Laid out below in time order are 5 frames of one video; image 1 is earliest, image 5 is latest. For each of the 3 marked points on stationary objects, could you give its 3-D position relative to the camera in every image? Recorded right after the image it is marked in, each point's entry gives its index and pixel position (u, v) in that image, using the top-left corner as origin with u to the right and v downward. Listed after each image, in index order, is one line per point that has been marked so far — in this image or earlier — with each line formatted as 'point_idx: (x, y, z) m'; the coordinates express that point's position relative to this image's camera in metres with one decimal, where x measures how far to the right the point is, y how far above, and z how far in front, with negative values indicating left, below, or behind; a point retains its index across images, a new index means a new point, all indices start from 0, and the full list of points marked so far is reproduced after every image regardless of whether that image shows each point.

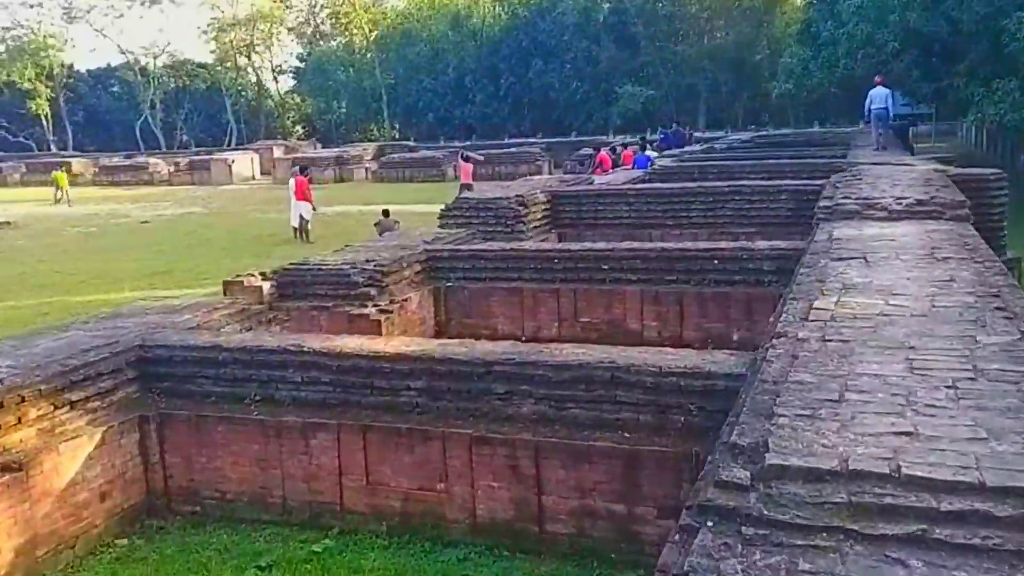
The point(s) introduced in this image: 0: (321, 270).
0: (-1.3, +0.1, +6.5) m
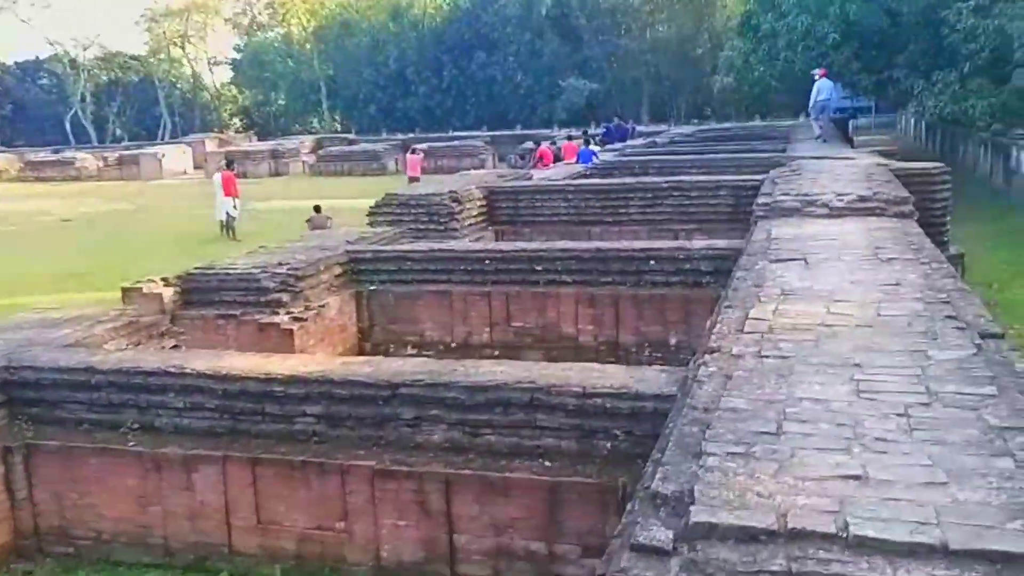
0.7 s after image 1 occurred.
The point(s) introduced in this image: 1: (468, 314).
0: (-1.8, +0.1, +6.0) m
1: (-0.3, -0.2, +6.4) m
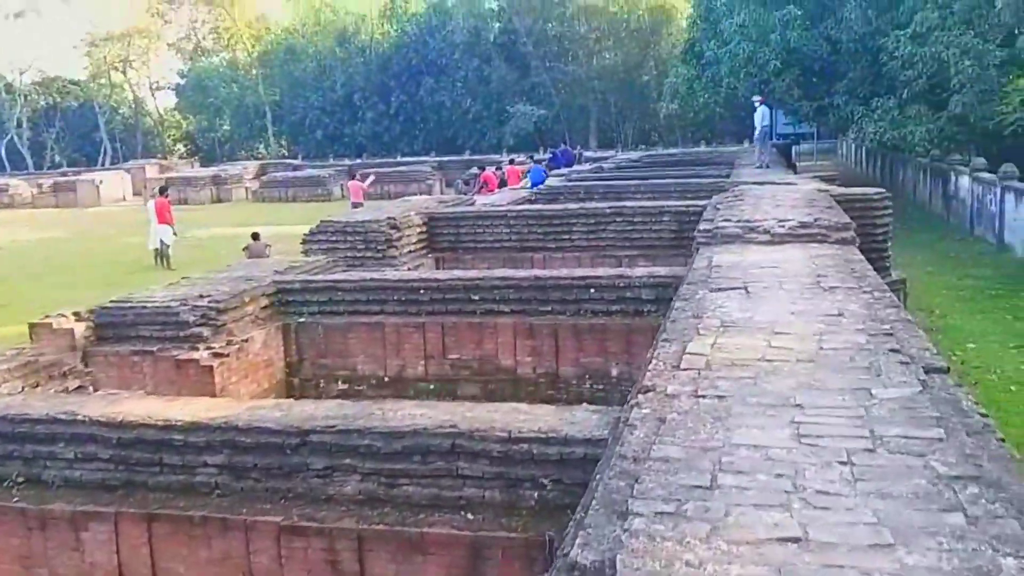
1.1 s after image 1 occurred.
0: (-2.2, -0.1, +5.7) m
1: (-0.7, -0.4, +6.1) m
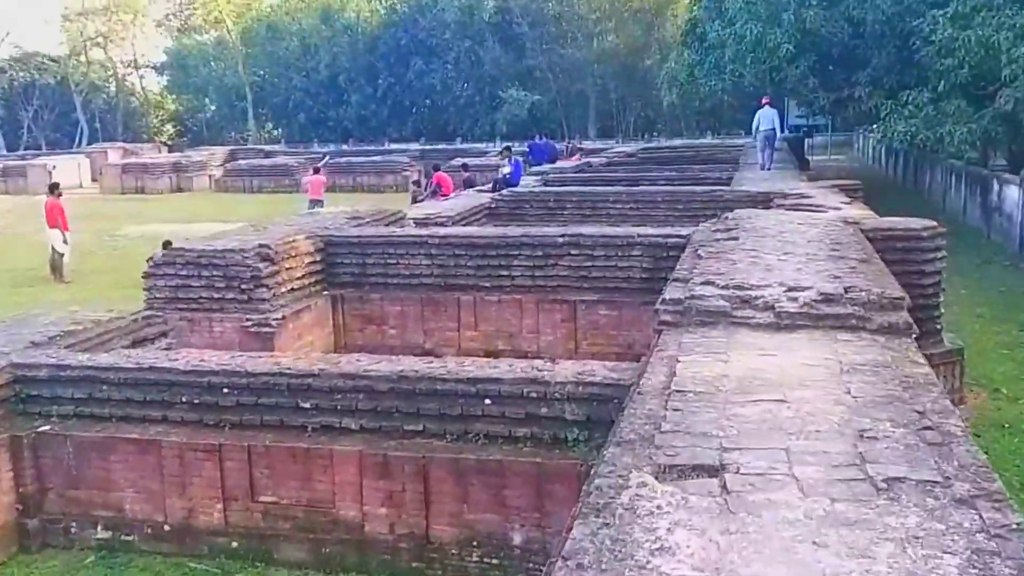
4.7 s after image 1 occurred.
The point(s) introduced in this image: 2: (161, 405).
0: (-2.9, -0.5, +3.5) m
1: (-1.3, -0.8, +3.9) m
2: (-1.5, -0.5, +4.0) m
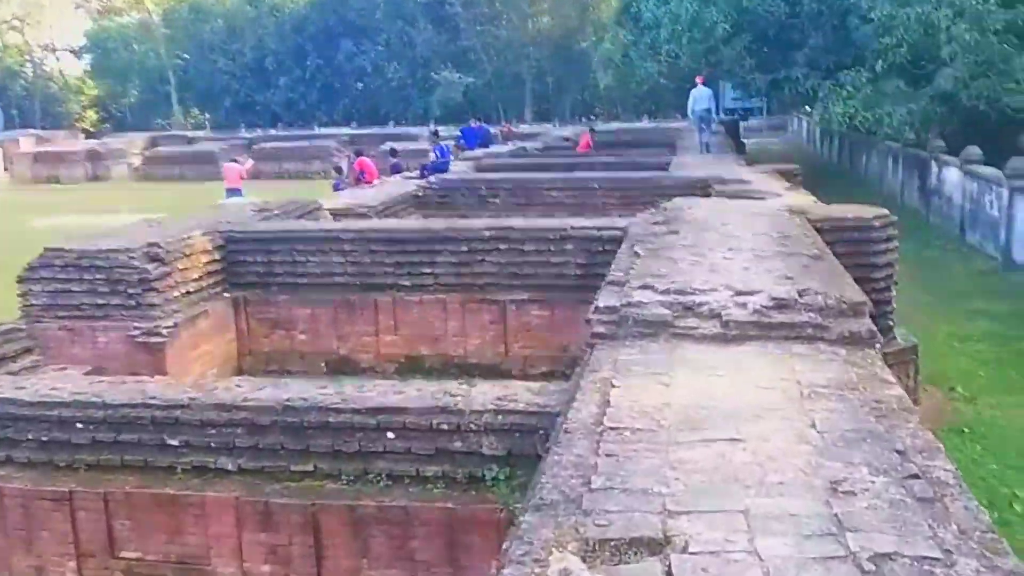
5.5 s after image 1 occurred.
0: (-3.2, -0.6, +2.7) m
1: (-1.7, -0.9, +3.2) m
2: (-1.8, -0.6, +3.3) m
